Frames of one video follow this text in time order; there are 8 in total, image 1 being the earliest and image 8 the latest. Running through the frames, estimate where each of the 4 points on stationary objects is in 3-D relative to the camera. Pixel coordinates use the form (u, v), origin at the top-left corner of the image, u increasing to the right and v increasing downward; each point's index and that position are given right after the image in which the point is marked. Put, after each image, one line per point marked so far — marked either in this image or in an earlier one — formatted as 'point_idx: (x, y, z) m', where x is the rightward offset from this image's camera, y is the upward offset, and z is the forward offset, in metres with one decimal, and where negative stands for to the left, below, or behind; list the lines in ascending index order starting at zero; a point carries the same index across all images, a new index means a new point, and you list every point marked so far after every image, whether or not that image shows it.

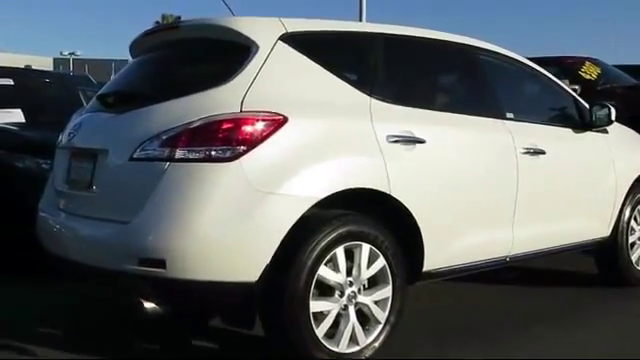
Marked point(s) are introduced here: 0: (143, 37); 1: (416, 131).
0: (-1.2, +1.0, +4.8) m
1: (+0.7, +0.3, +4.5) m
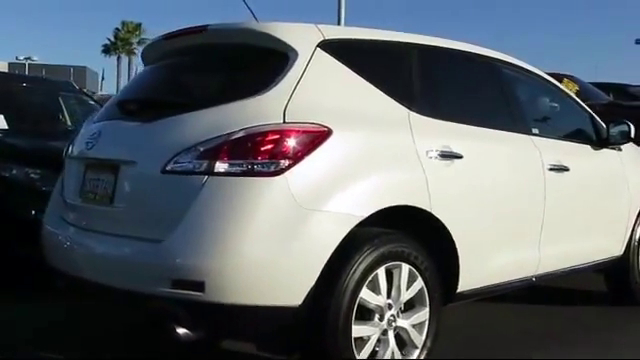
0: (-1.0, +1.0, +4.5) m
1: (+0.9, +0.2, +4.3) m
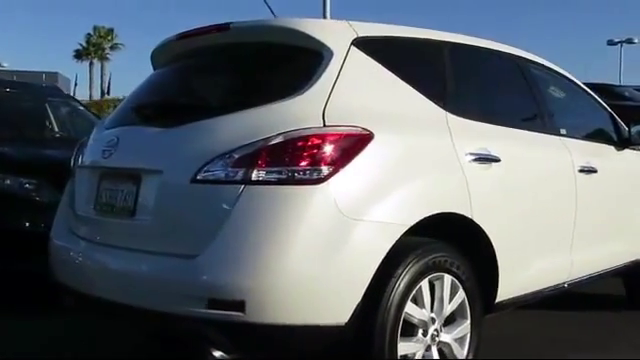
0: (-0.9, +0.9, +4.2) m
1: (+1.0, +0.2, +4.1) m
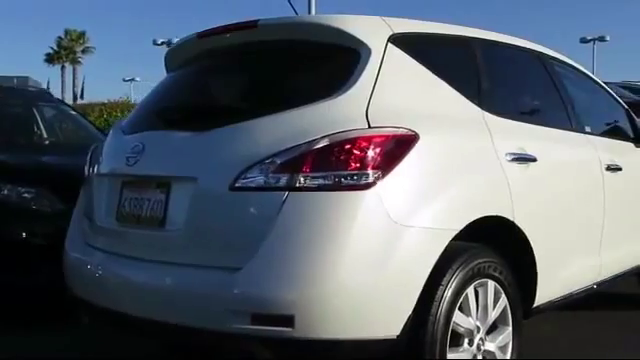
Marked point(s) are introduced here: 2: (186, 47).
0: (-0.7, +0.9, +4.0) m
1: (+1.2, +0.2, +4.0) m
2: (-0.8, +0.8, +4.1) m
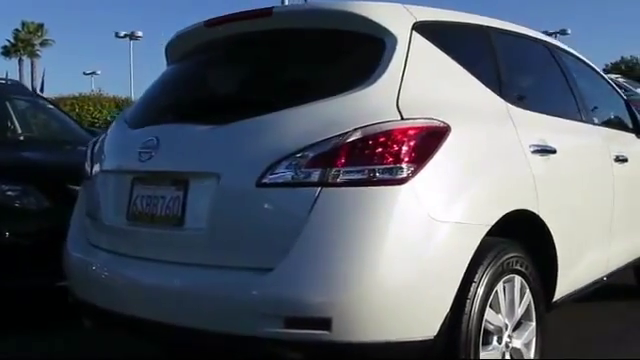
0: (-0.6, +0.9, +3.8) m
1: (+1.3, +0.2, +3.9) m
2: (-0.7, +0.8, +3.9) m
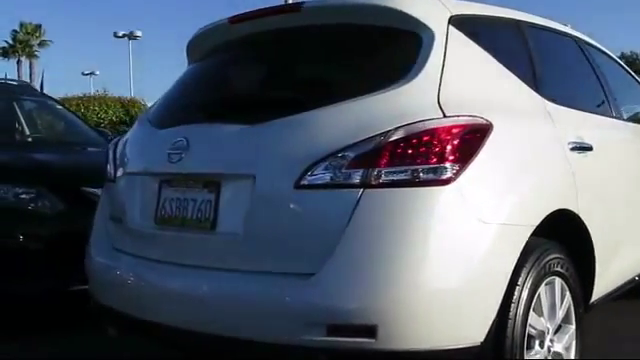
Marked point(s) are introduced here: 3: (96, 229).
0: (-0.5, +0.9, +3.7) m
1: (+1.5, +0.2, +3.8) m
2: (-0.6, +0.8, +3.8) m
3: (-1.3, -0.3, +3.8) m
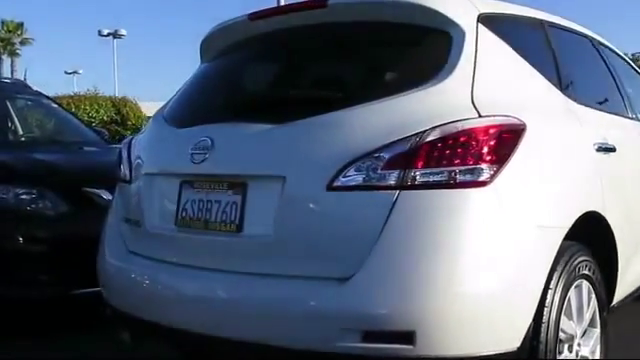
0: (-0.4, +0.9, +3.6) m
1: (+1.6, +0.2, +3.7) m
2: (-0.5, +0.8, +3.7) m
3: (-1.2, -0.3, +3.7) m
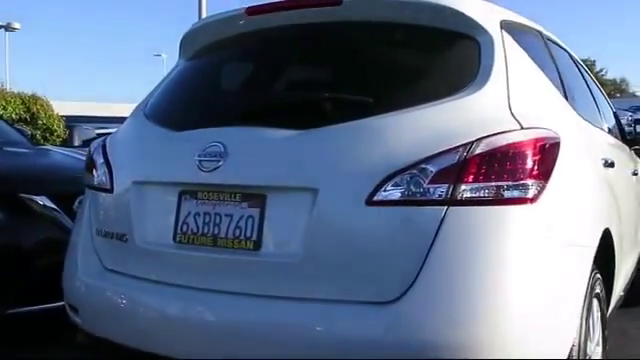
0: (-0.4, +0.8, +3.3) m
1: (+1.6, +0.2, +3.7) m
2: (-0.5, +0.8, +3.4) m
3: (-1.2, -0.3, +3.3) m
